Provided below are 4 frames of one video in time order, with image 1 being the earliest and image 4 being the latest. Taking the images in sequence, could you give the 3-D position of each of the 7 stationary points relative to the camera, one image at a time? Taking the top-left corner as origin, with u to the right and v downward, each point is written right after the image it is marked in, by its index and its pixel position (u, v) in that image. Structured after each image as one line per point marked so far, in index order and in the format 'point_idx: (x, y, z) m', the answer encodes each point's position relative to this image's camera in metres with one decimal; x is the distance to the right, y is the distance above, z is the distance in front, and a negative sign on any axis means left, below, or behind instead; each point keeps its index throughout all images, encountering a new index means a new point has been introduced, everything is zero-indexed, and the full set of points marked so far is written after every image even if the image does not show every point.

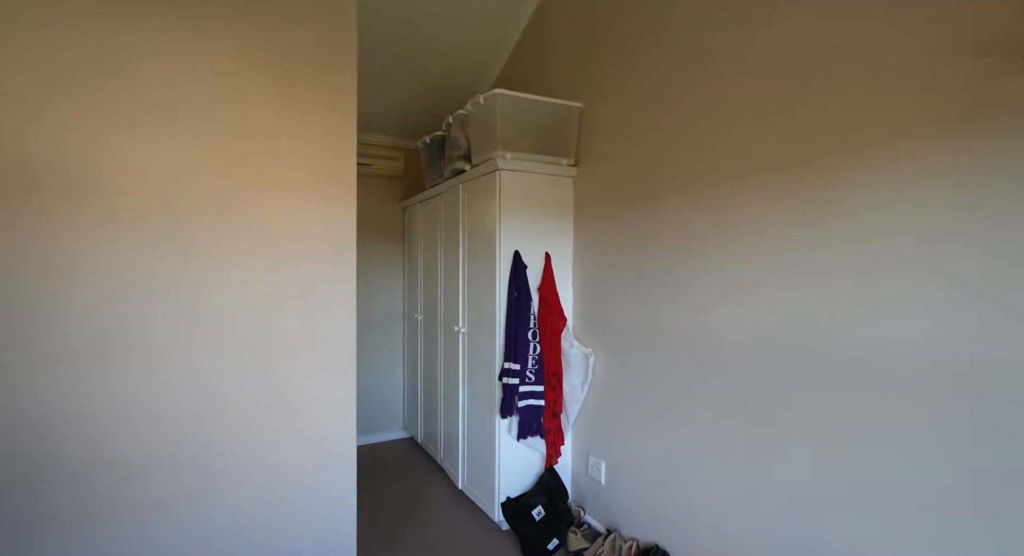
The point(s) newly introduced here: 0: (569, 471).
0: (+0.3, -1.1, +2.9) m
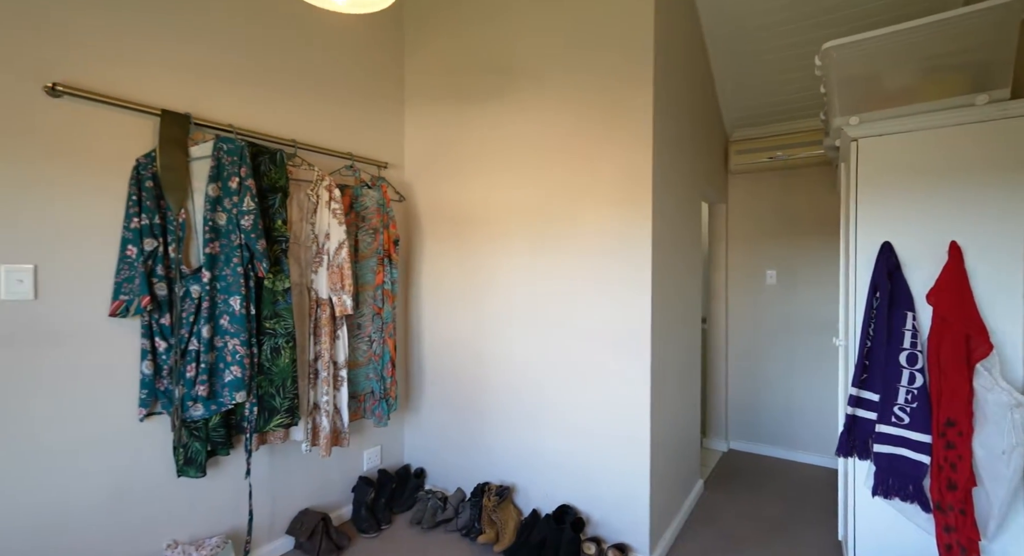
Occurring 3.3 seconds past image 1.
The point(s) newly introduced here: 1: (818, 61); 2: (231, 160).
0: (+1.8, -1.1, +1.8) m
1: (+1.3, +0.9, +2.2) m
2: (-1.0, +0.4, +1.8) m
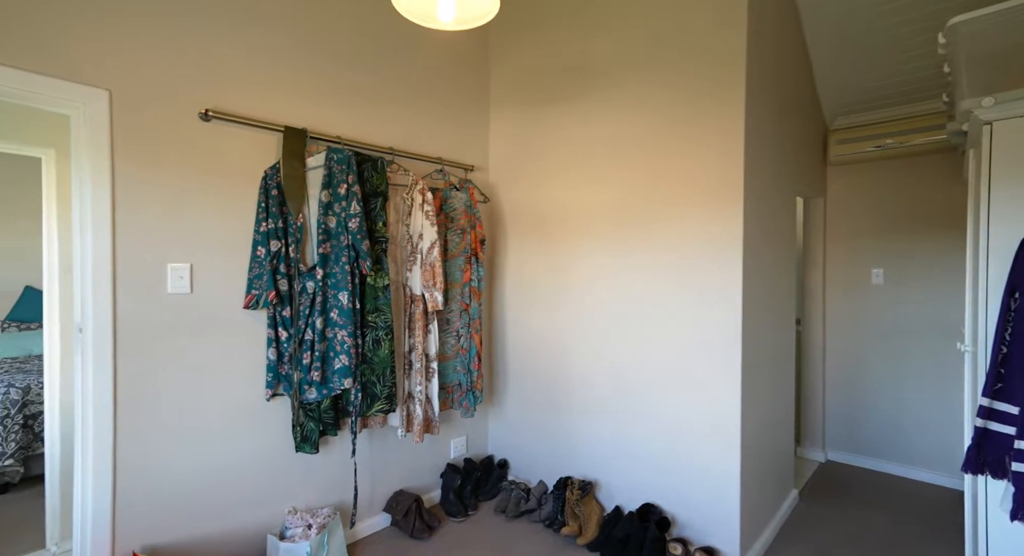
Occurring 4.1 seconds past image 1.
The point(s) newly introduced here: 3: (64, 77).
0: (+2.1, -1.1, +1.6) m
1: (+1.7, +0.9, +2.0) m
2: (-0.7, +0.4, +2.0) m
3: (-1.4, +0.6, +1.5) m
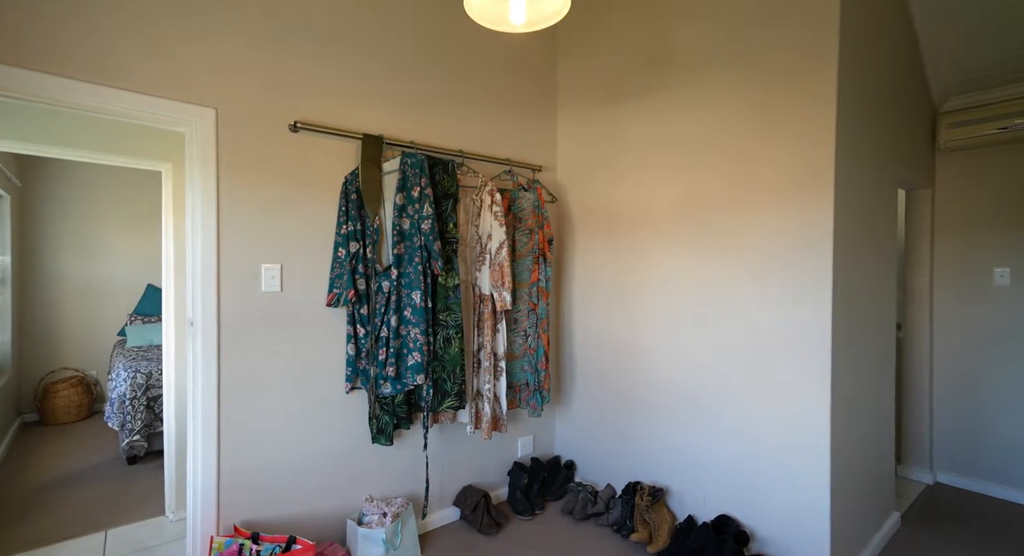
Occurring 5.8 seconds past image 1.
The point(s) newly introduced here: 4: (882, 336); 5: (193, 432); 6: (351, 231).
0: (+2.3, -1.1, +1.3) m
1: (+1.9, +0.9, +1.7) m
2: (-0.4, +0.4, +2.1) m
3: (-1.1, +0.6, +1.7) m
4: (+1.7, -0.3, +2.3) m
5: (-1.1, -0.5, +1.8) m
6: (-0.6, +0.2, +2.0) m
